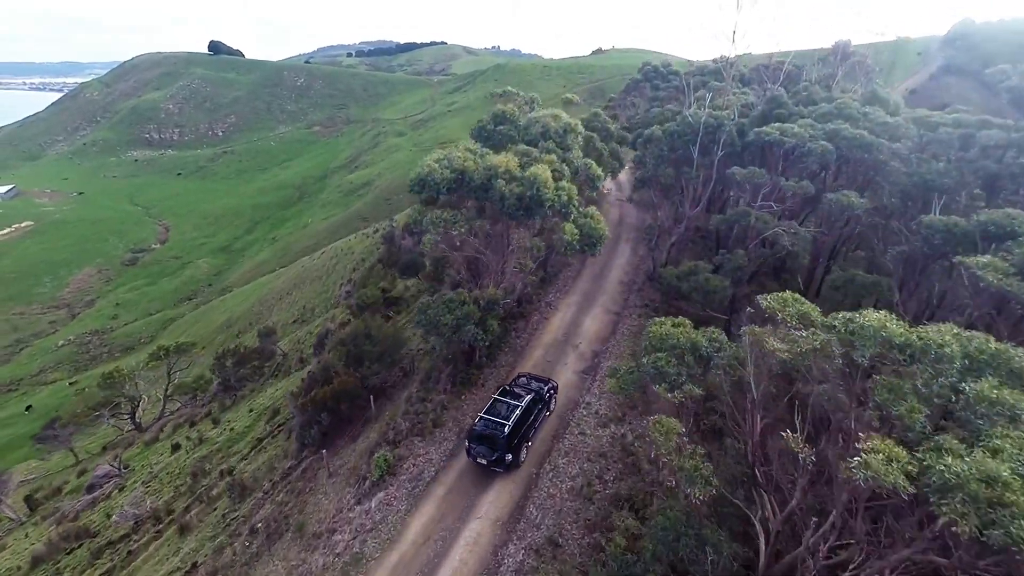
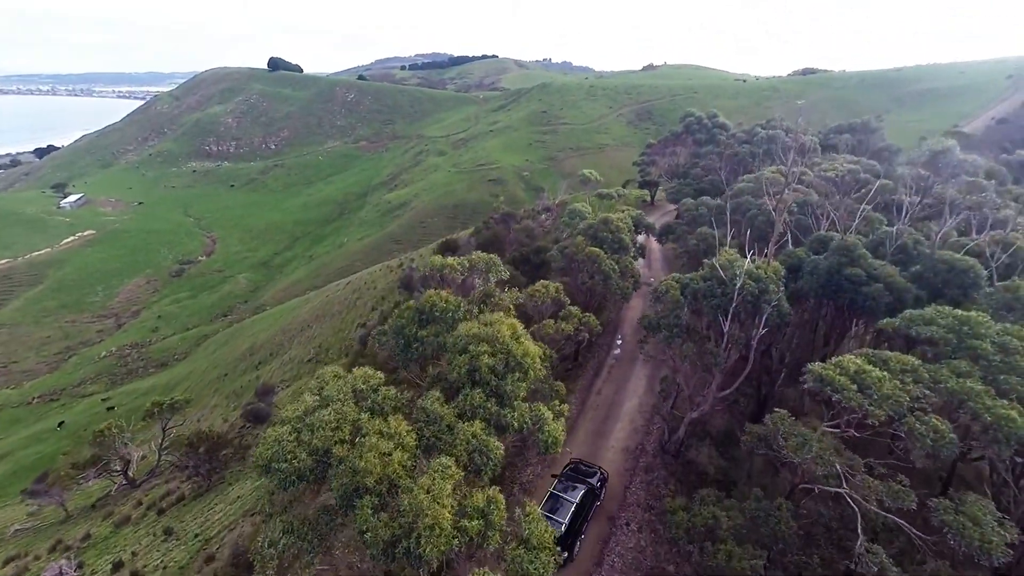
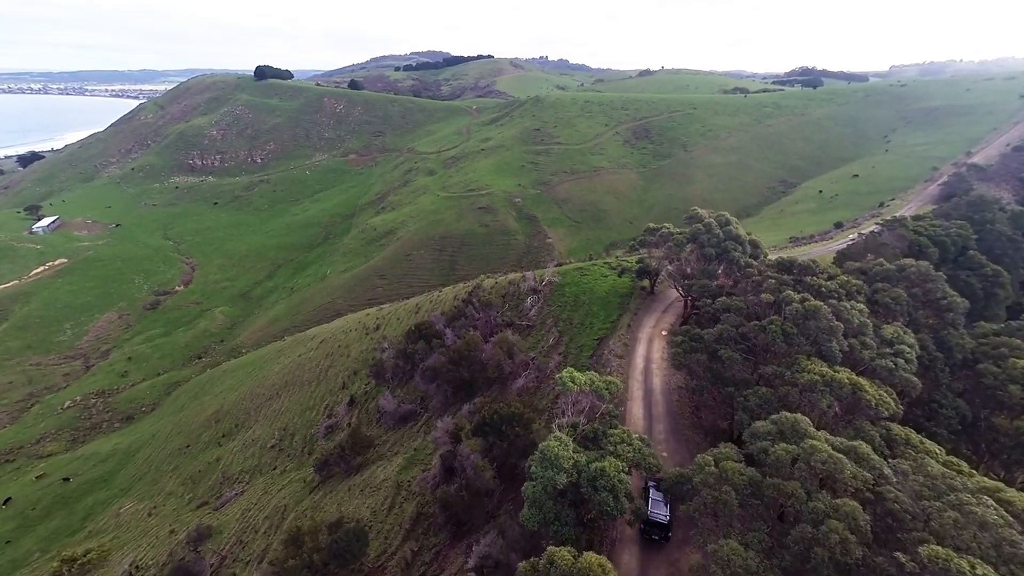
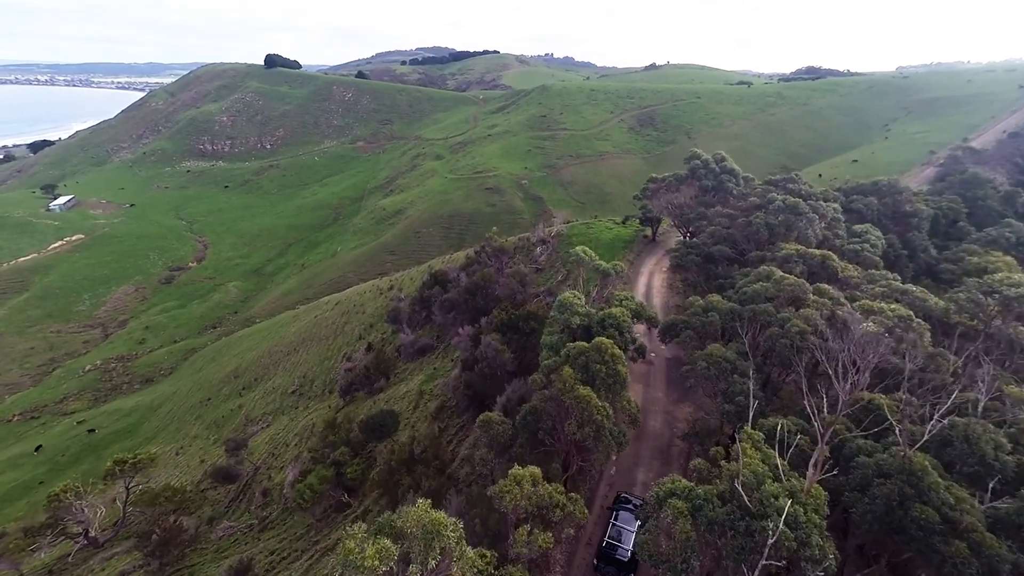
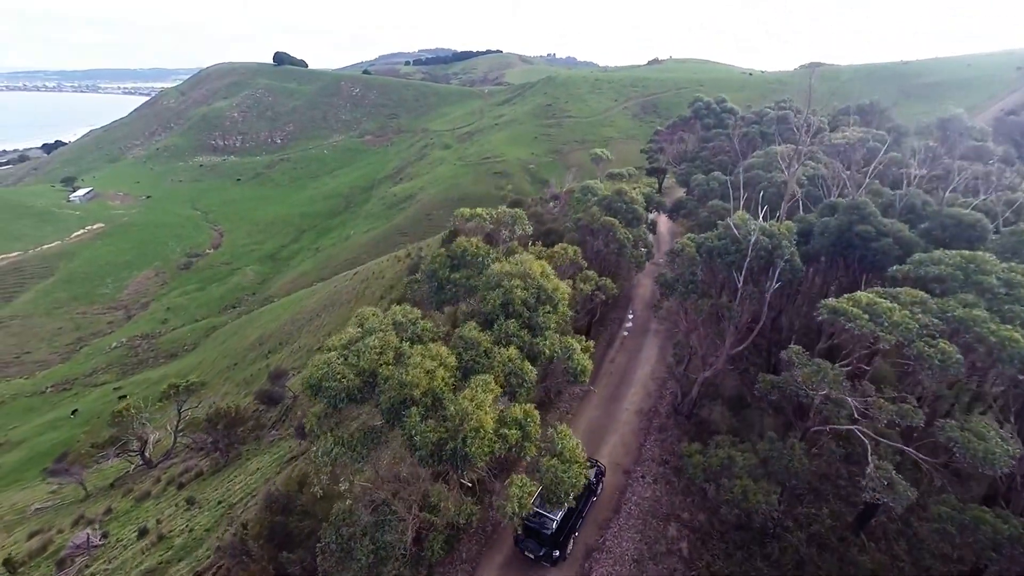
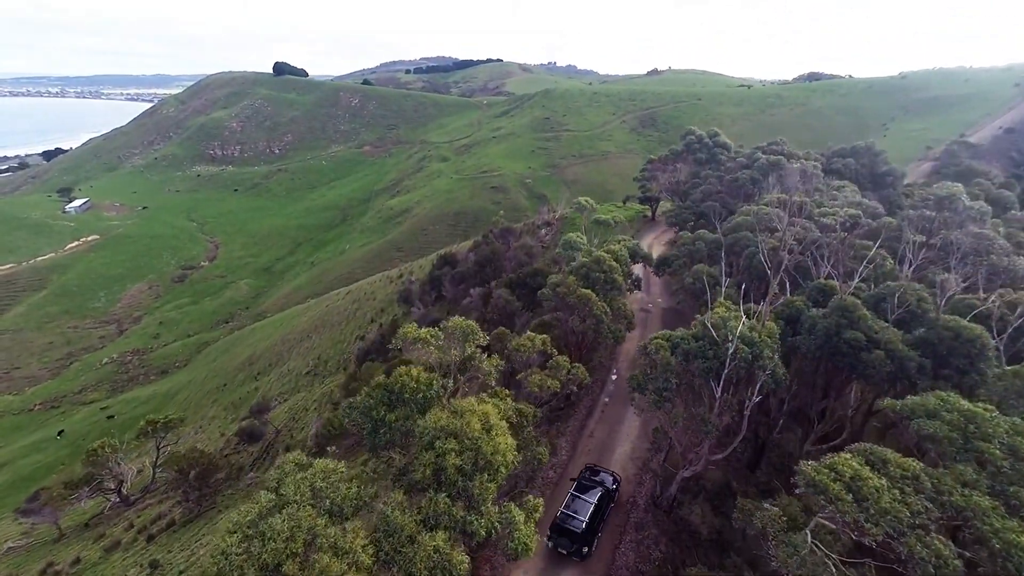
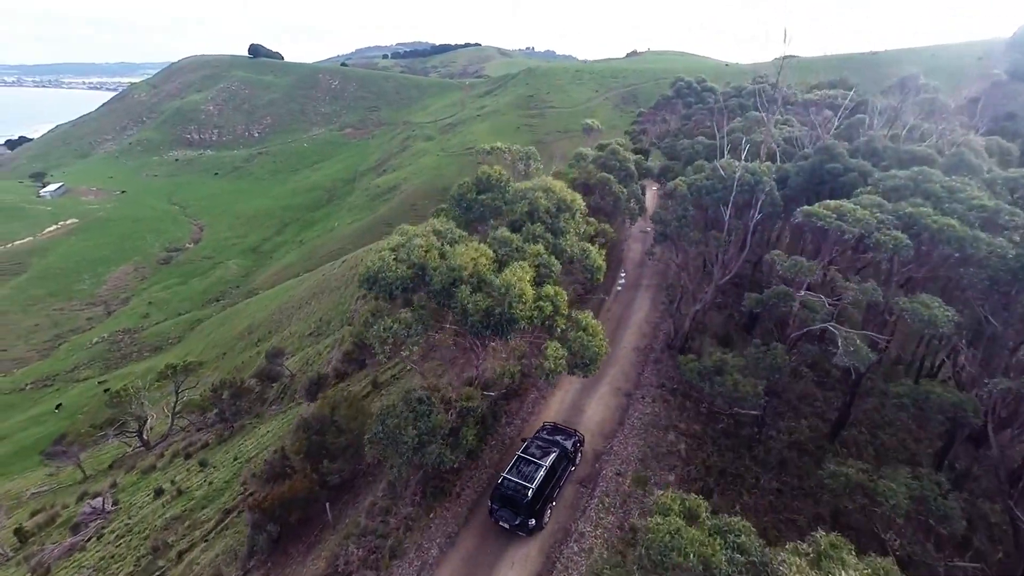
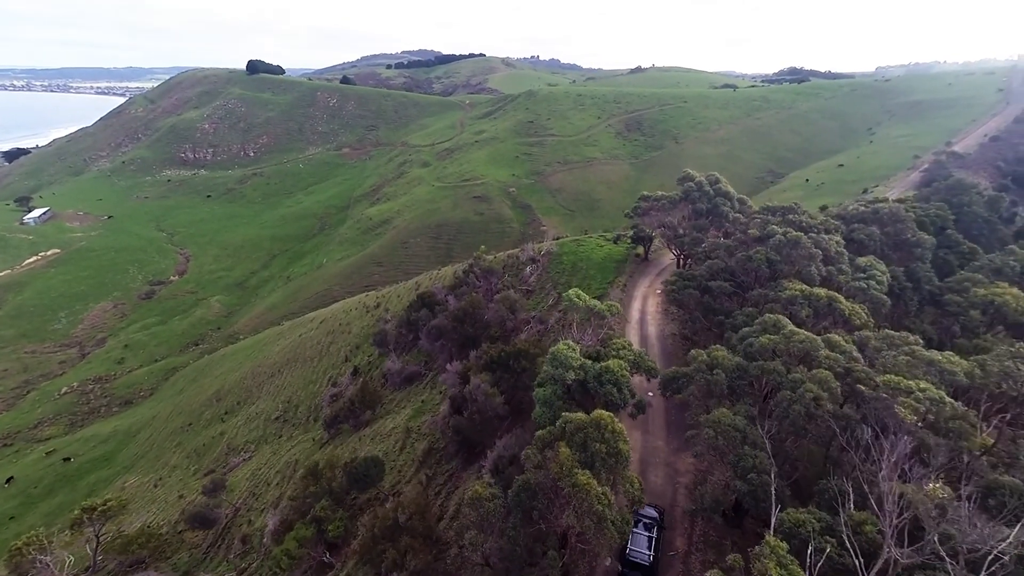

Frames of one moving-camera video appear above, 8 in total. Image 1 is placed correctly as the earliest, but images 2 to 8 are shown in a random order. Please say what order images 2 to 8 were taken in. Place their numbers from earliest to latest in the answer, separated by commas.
7, 5, 2, 6, 4, 8, 3
